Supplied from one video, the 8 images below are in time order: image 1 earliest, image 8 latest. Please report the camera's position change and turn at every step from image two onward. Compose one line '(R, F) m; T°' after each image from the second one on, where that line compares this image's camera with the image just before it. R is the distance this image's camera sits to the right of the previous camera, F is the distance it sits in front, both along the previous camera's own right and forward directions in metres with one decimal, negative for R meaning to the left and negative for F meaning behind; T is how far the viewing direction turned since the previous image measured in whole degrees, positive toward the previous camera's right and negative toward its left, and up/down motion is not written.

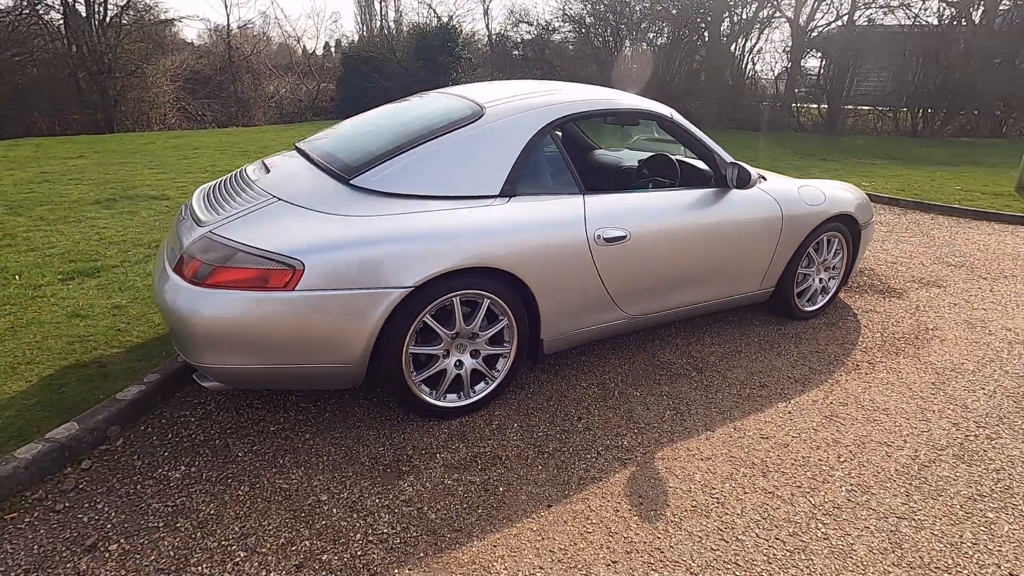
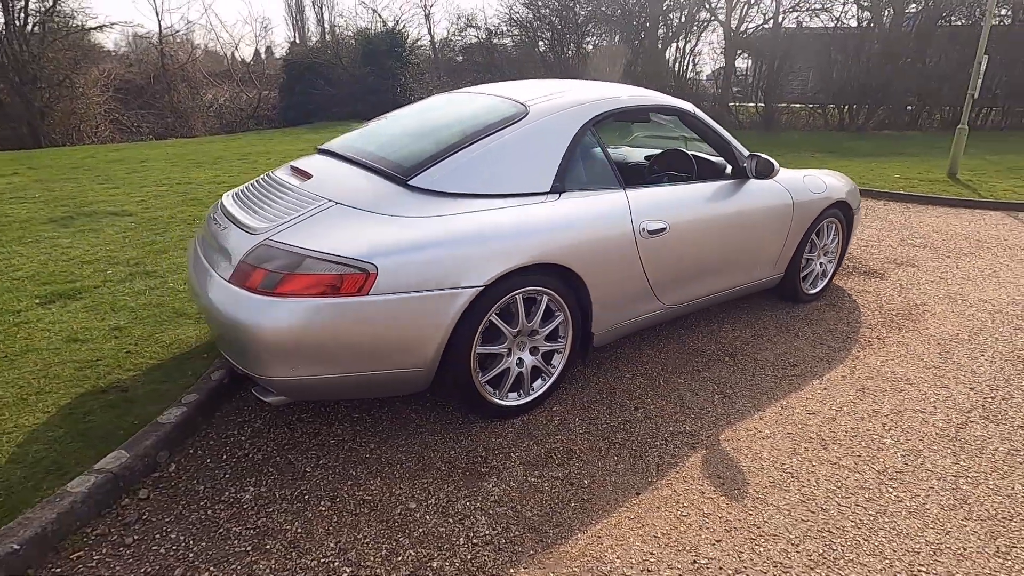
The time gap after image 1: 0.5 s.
(-0.5, 0.0) m; +5°
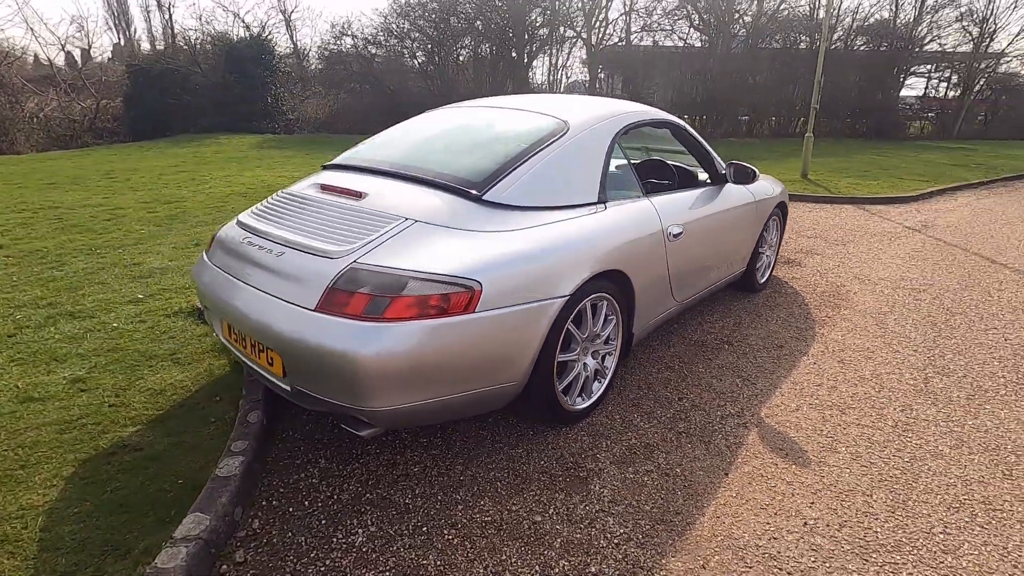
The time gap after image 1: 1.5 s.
(-0.8, 0.0) m; +13°
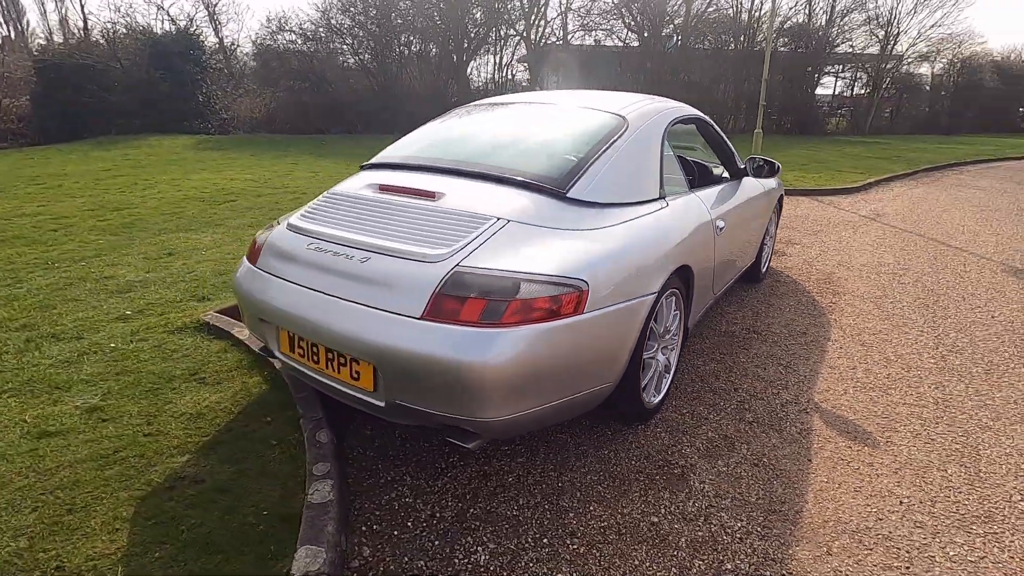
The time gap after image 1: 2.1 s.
(-0.6, +0.1) m; +6°
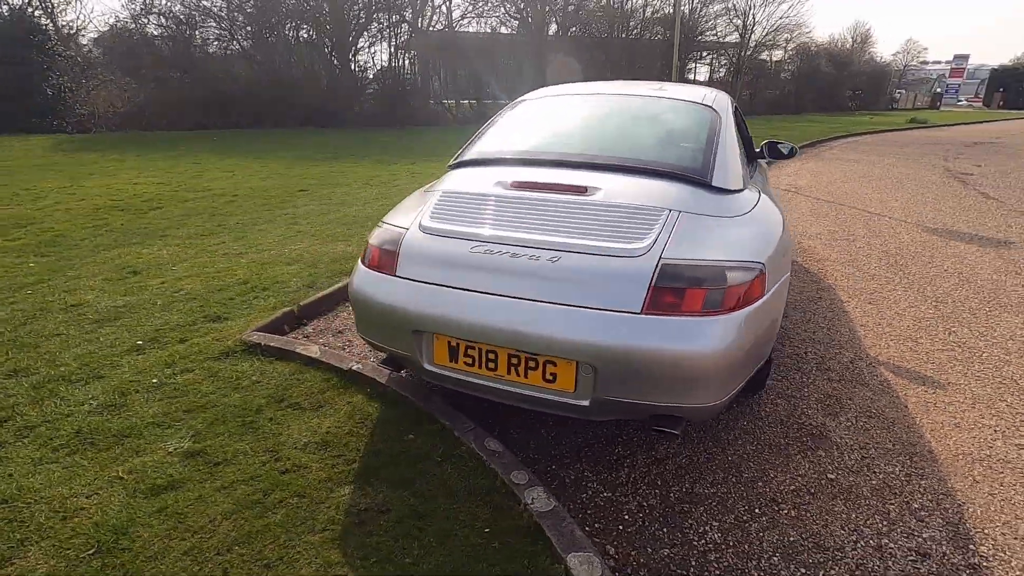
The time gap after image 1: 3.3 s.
(-1.0, +0.1) m; +11°
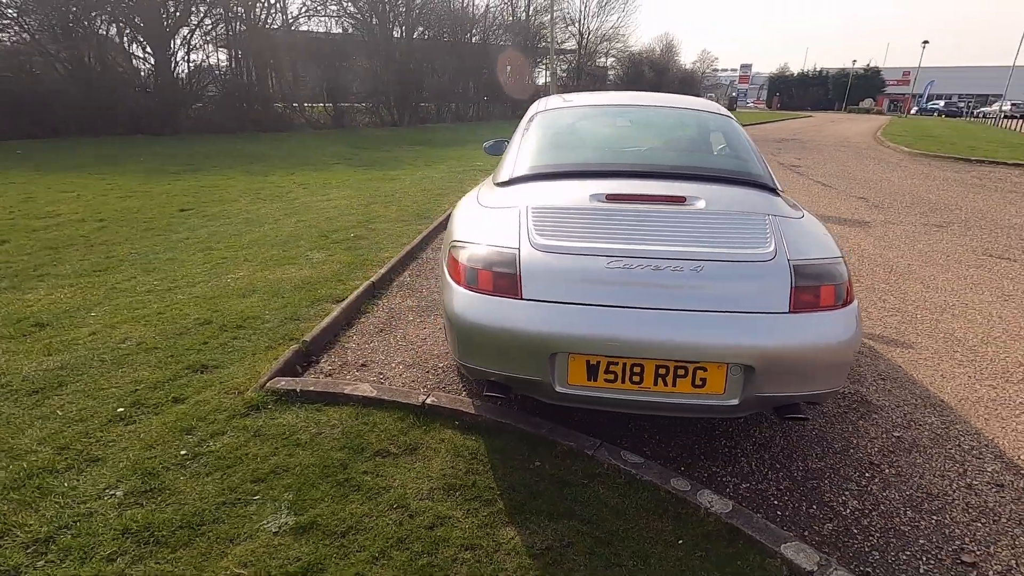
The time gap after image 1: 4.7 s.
(-1.0, +0.2) m; +15°
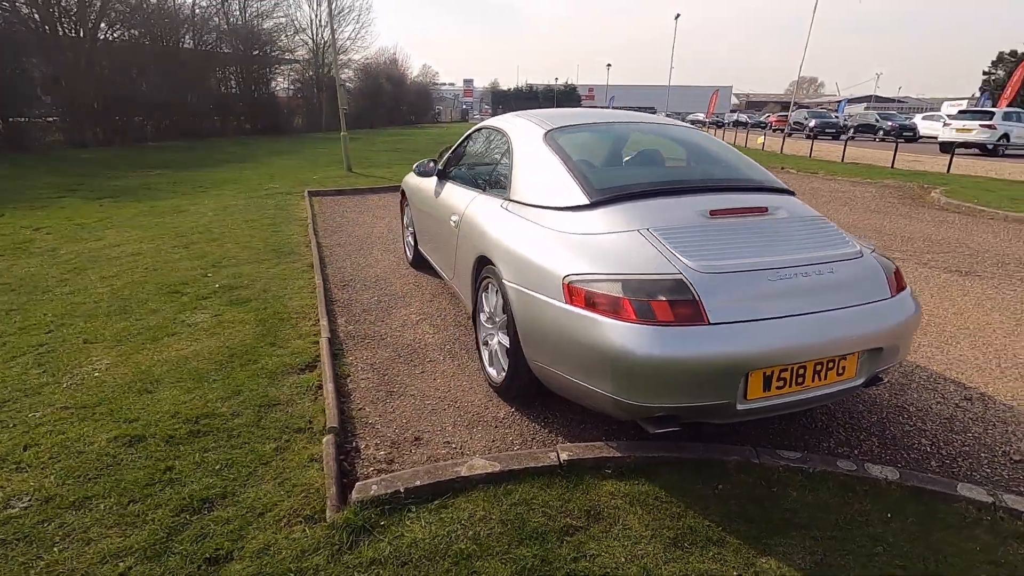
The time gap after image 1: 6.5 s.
(-1.4, +0.5) m; +26°
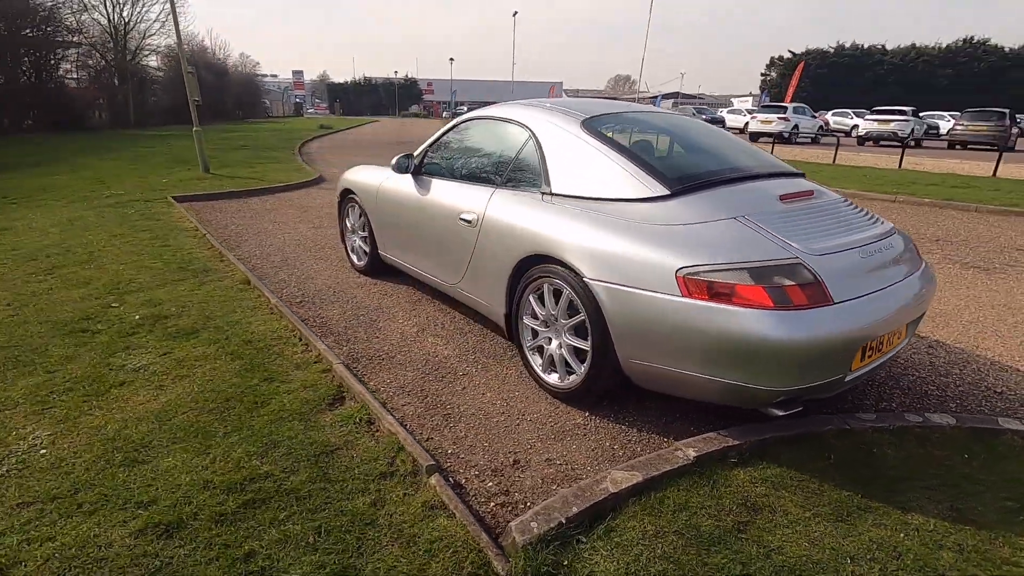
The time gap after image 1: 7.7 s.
(-1.0, +0.3) m; +16°
